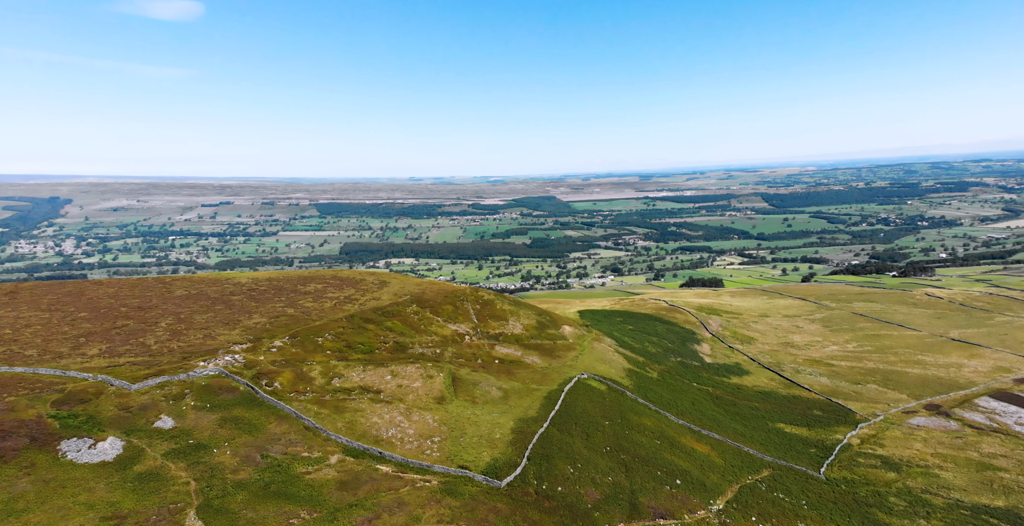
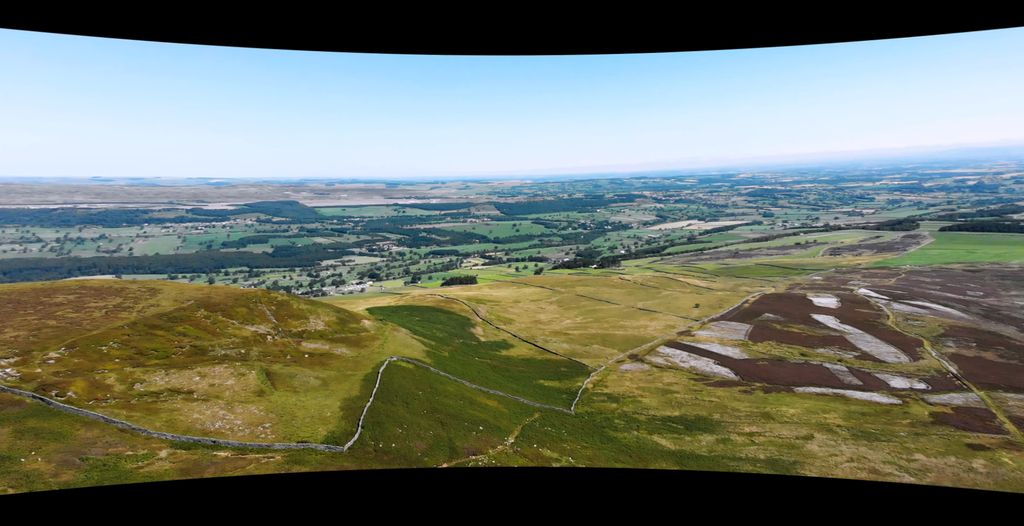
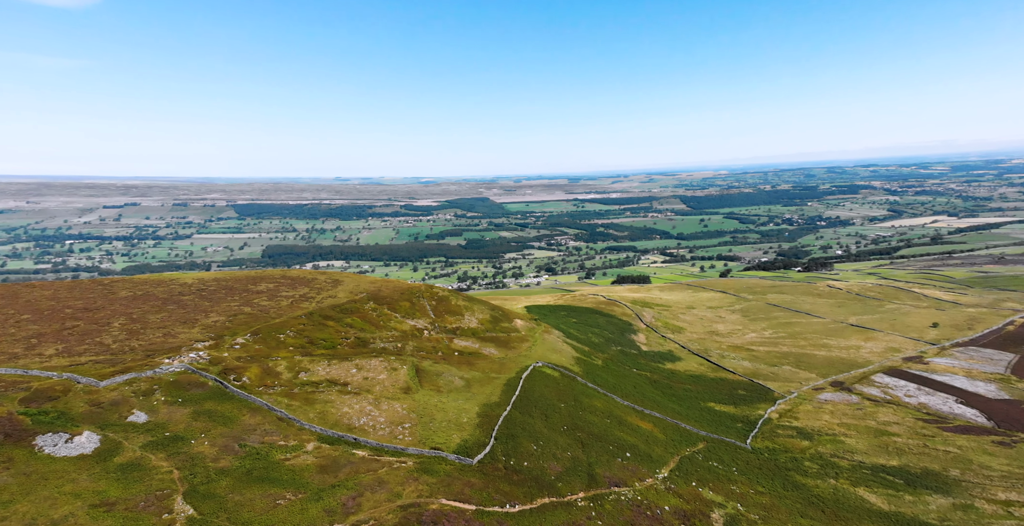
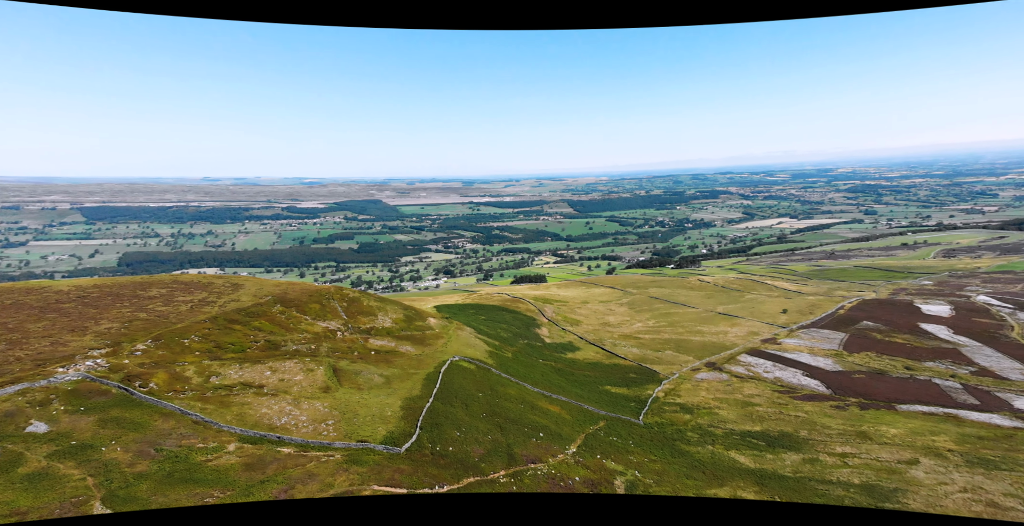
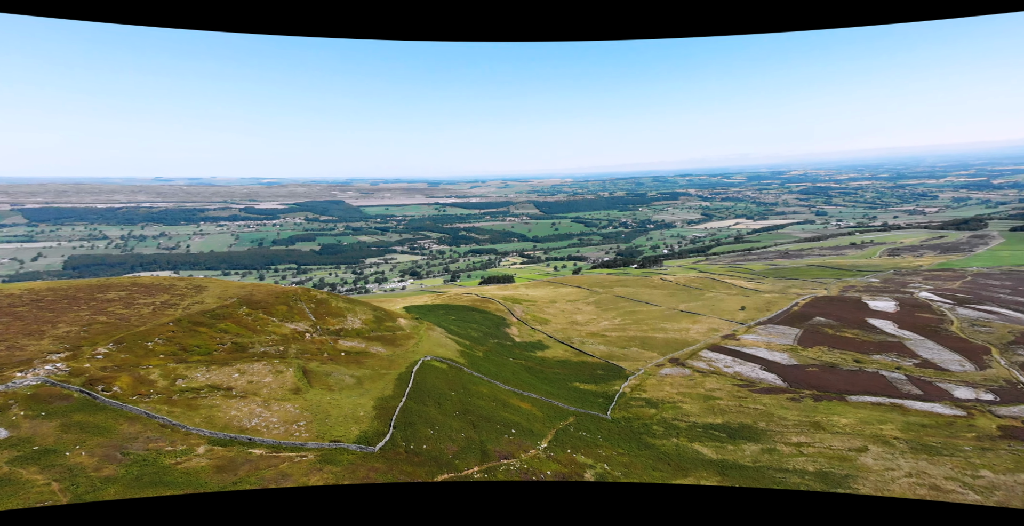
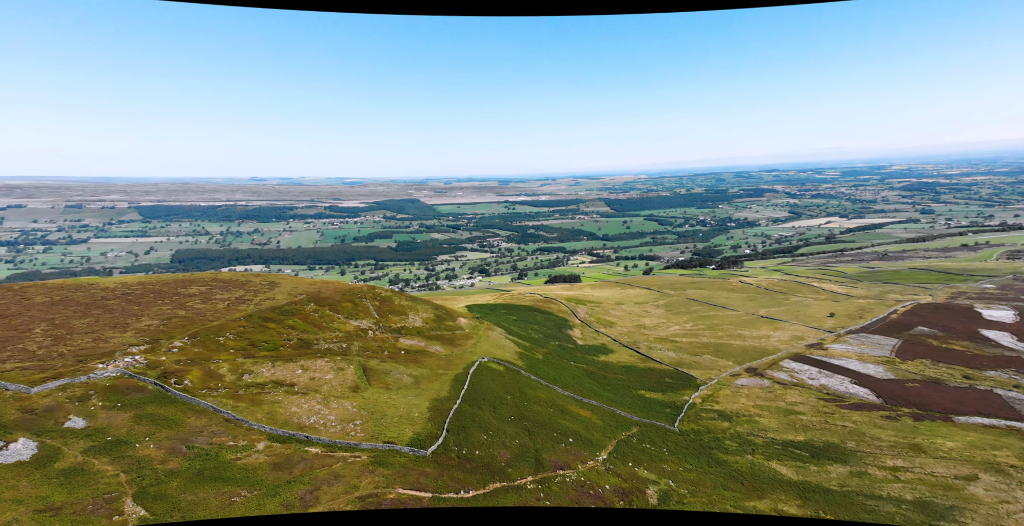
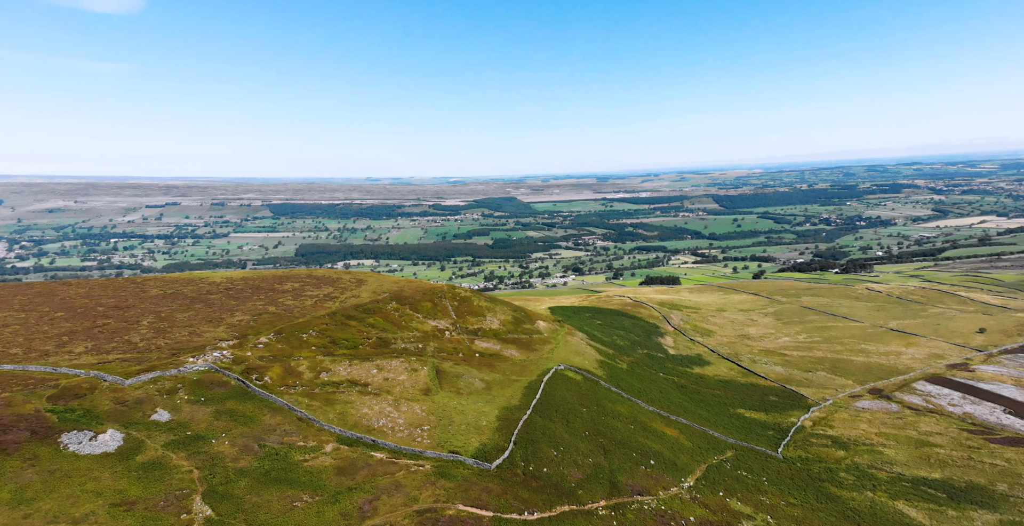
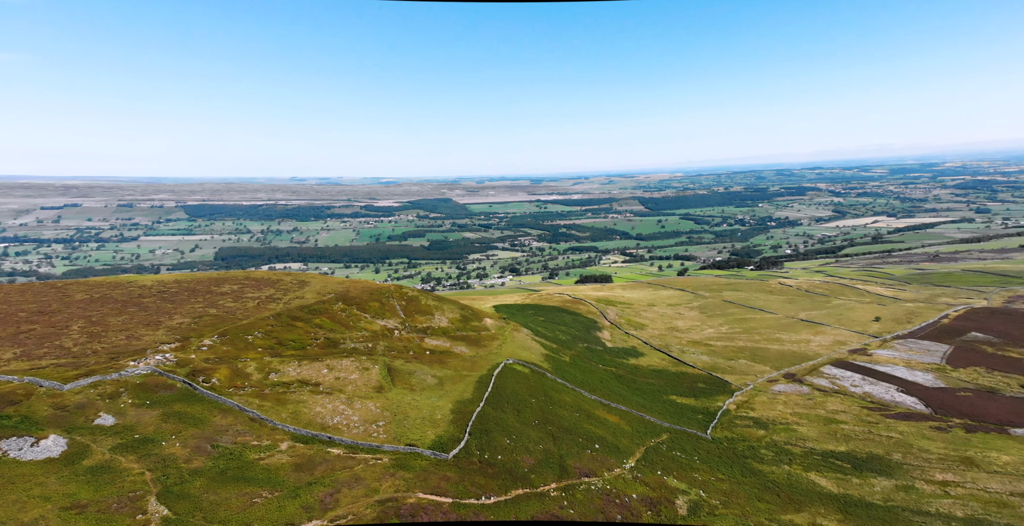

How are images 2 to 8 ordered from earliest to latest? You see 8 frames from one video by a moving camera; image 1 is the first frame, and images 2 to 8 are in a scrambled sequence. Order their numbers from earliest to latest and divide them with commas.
7, 3, 8, 6, 4, 5, 2
